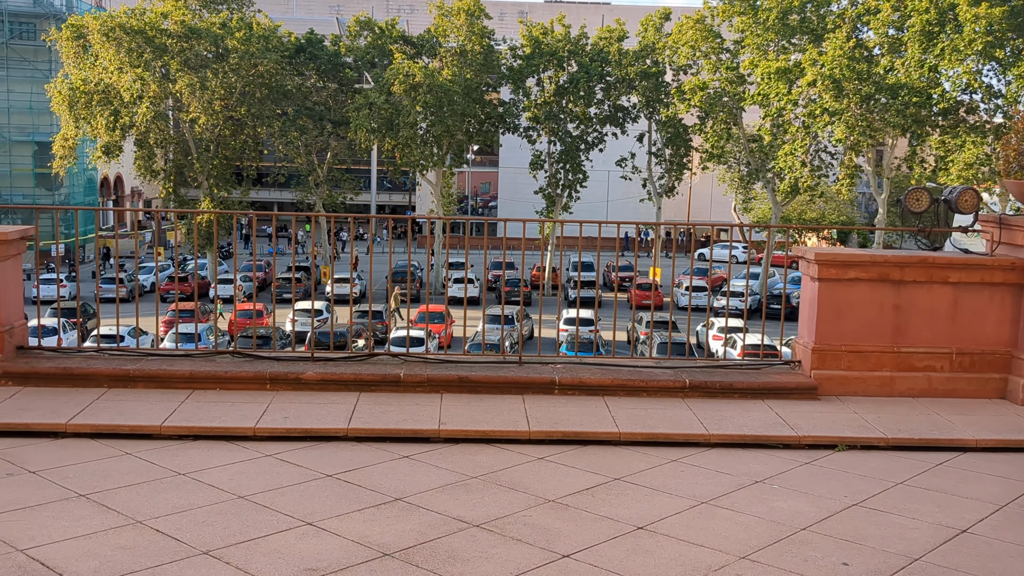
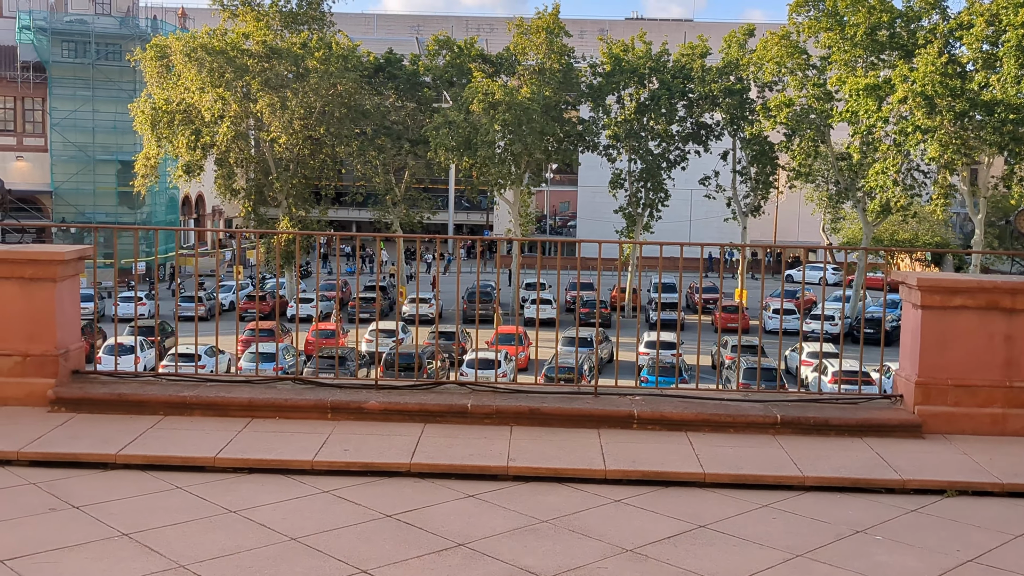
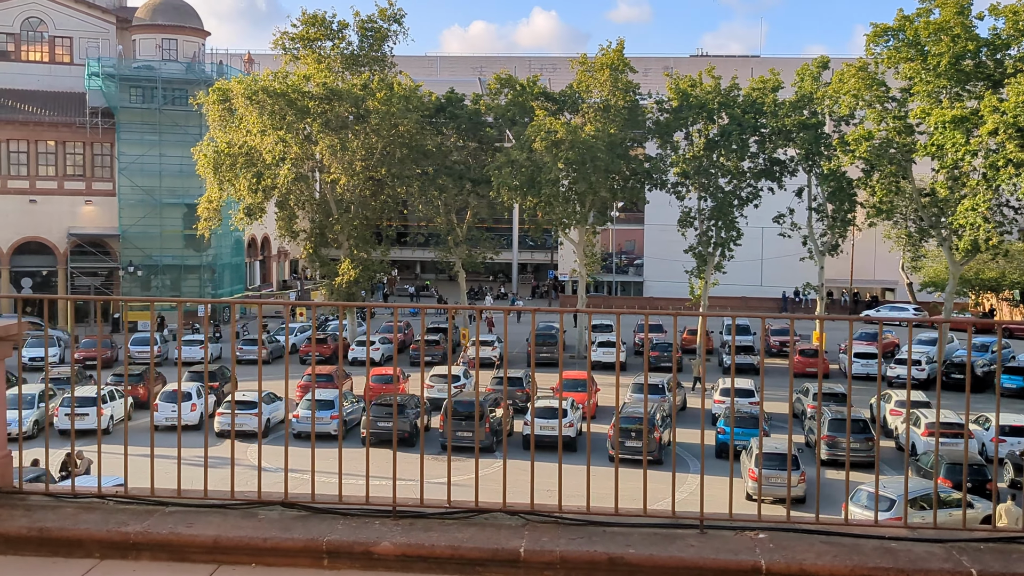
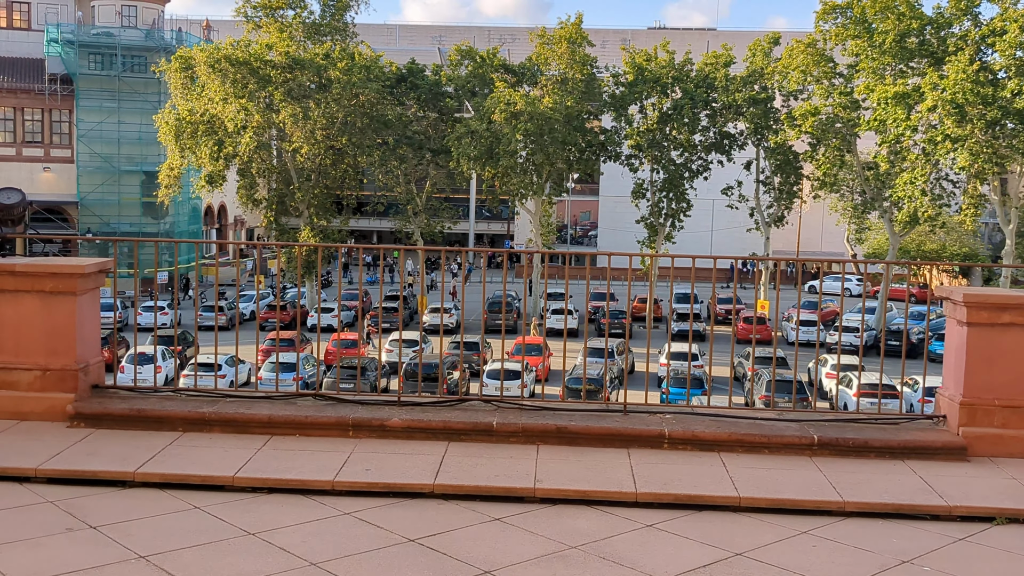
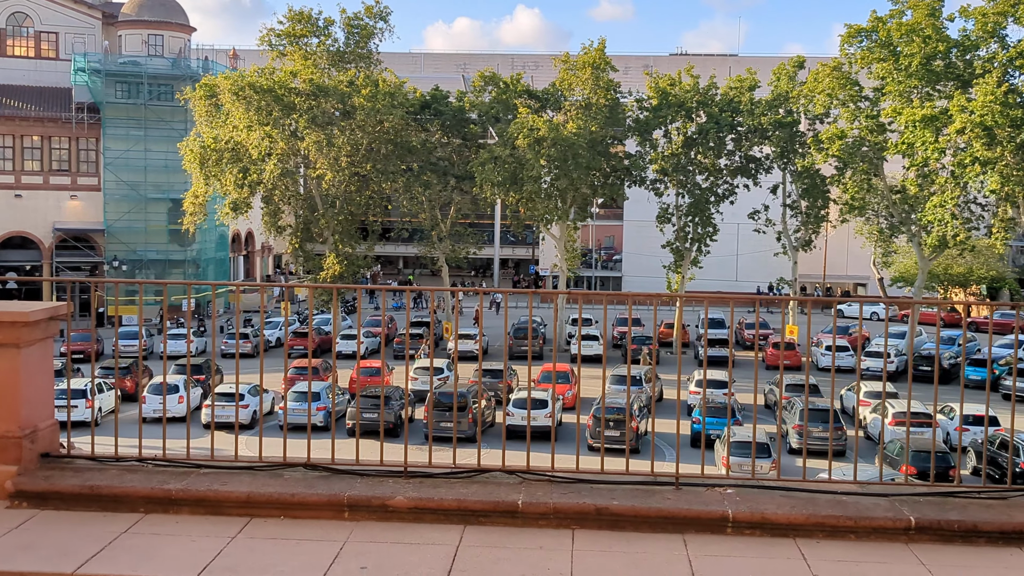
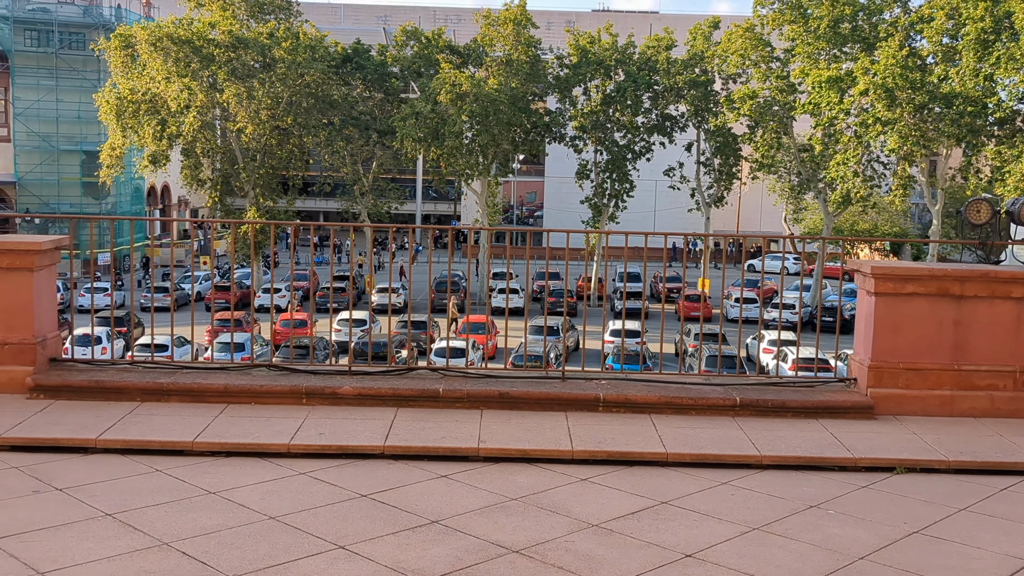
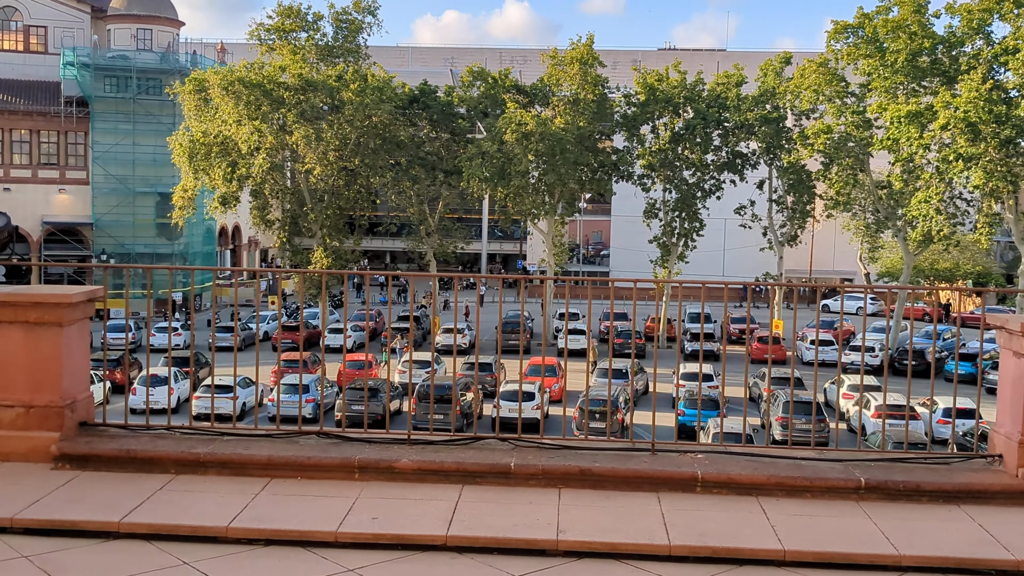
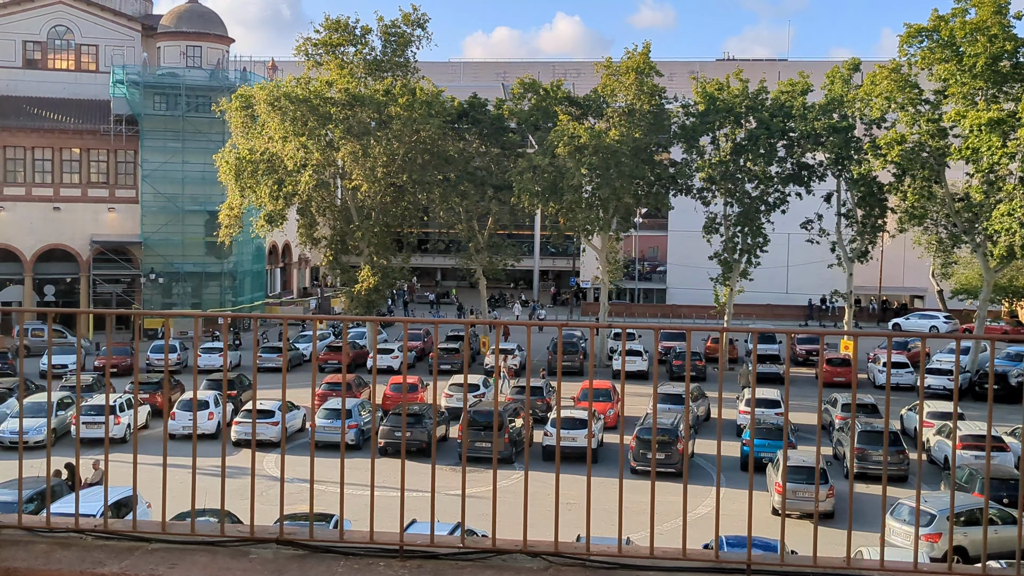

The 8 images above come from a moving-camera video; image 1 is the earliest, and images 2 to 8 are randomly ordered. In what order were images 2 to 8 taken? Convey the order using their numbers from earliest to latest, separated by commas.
6, 2, 4, 7, 5, 3, 8
